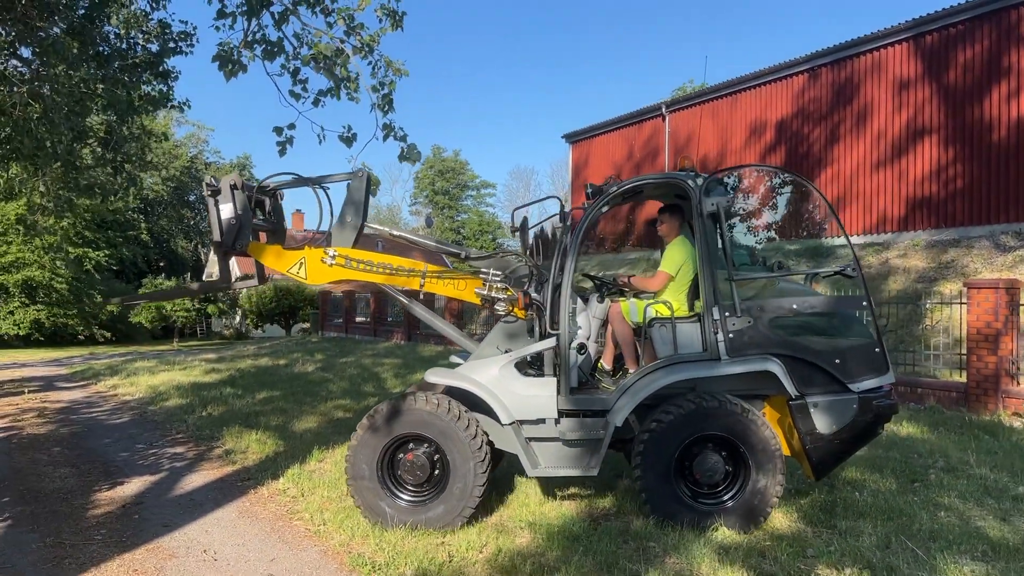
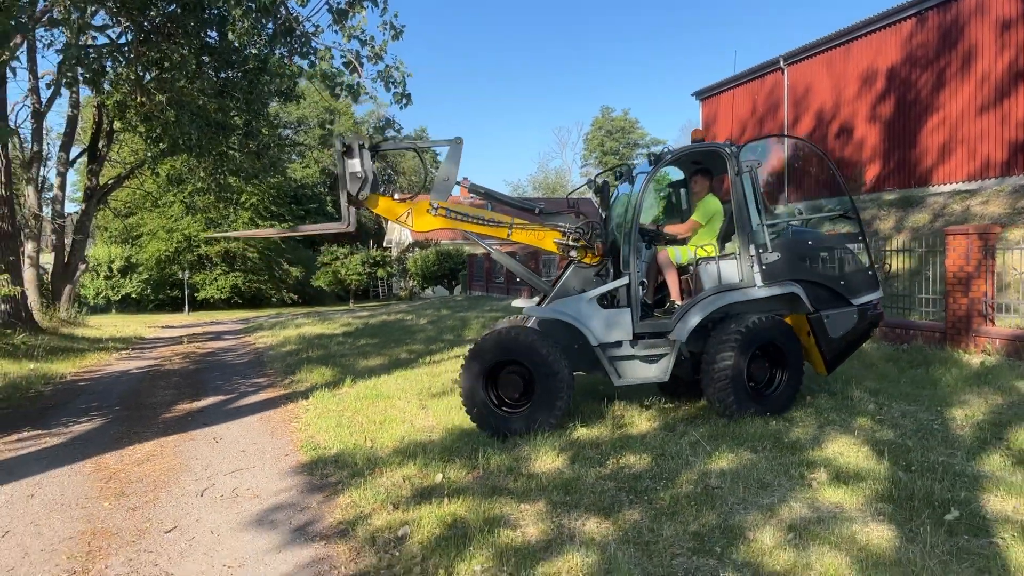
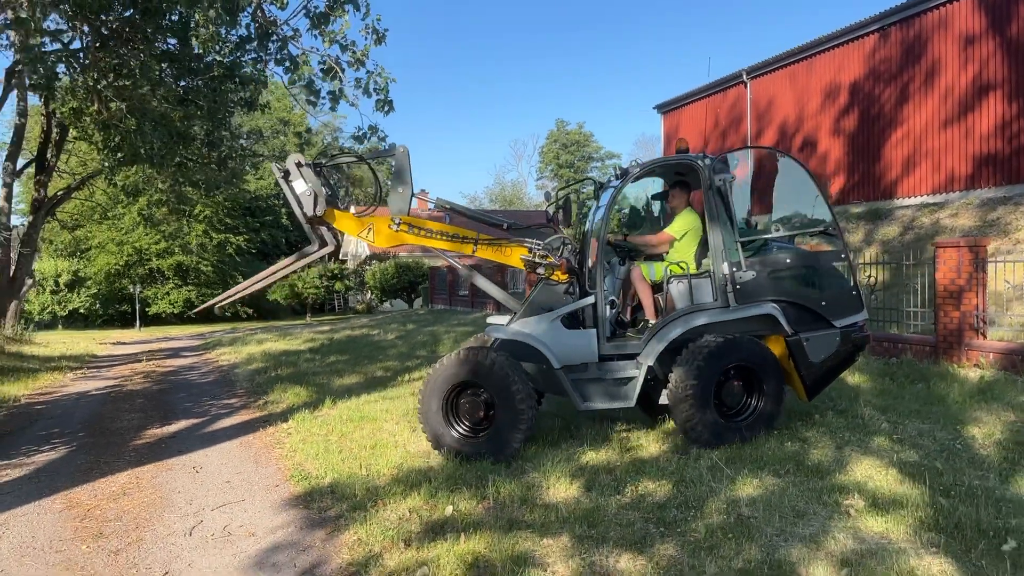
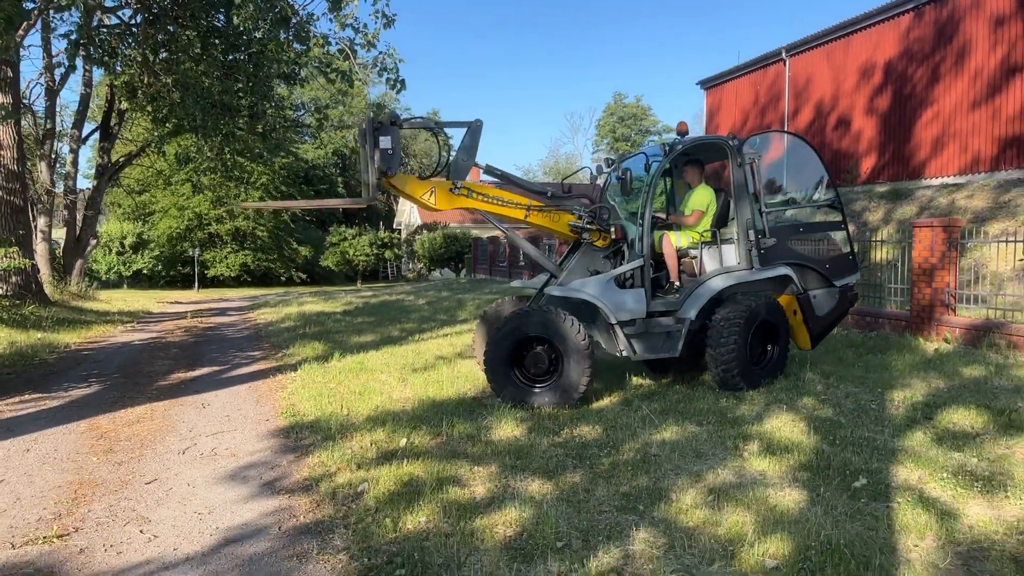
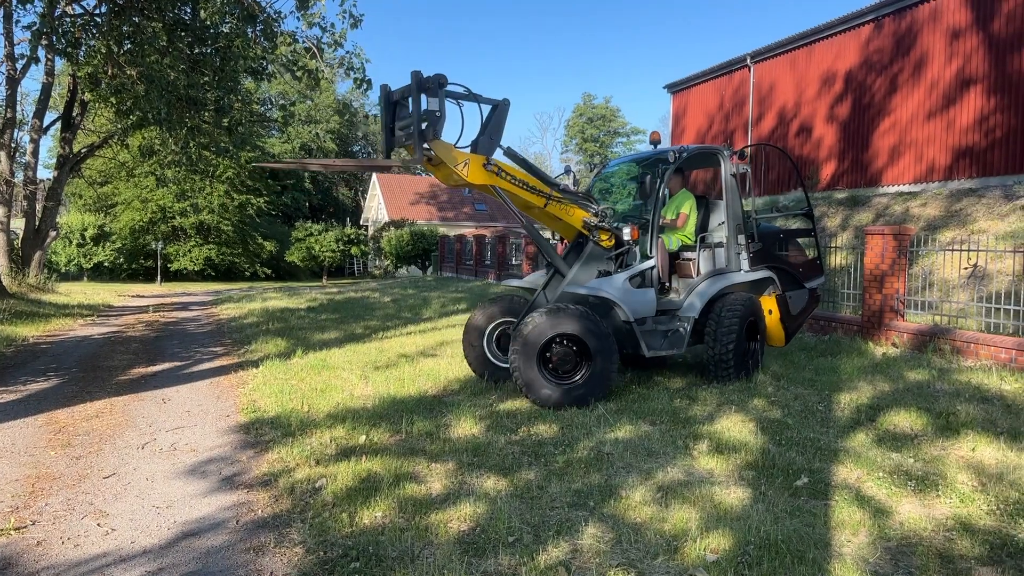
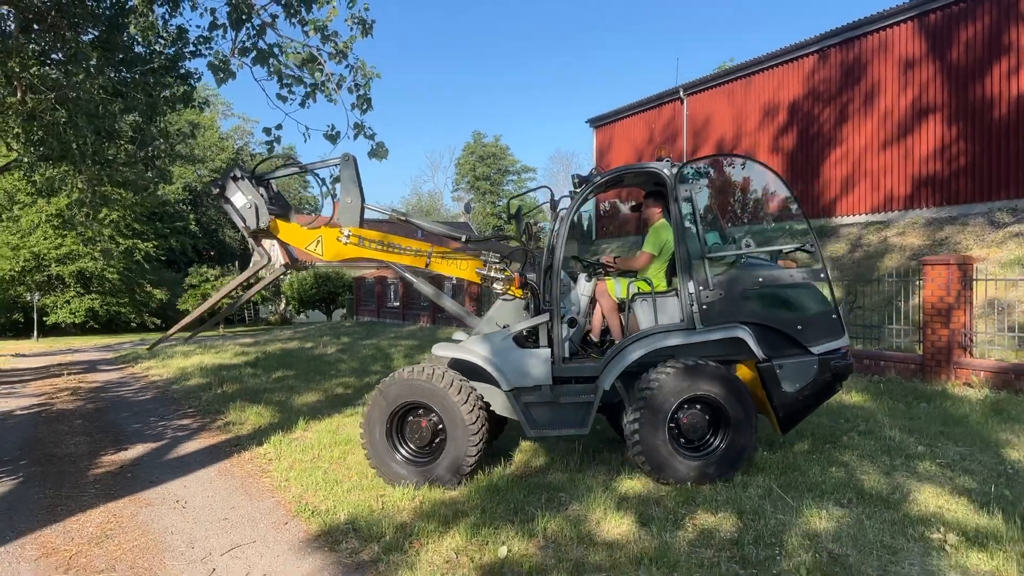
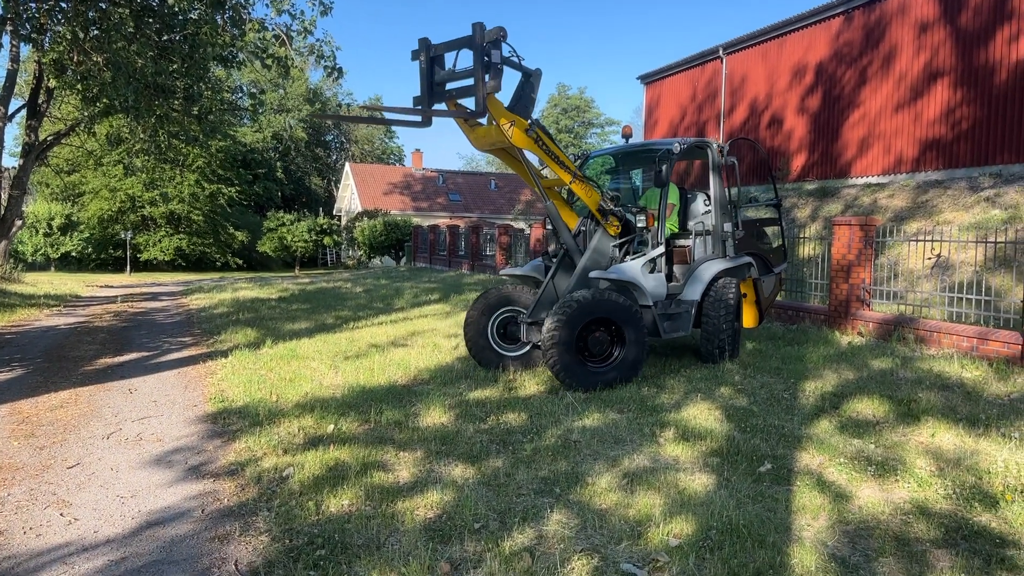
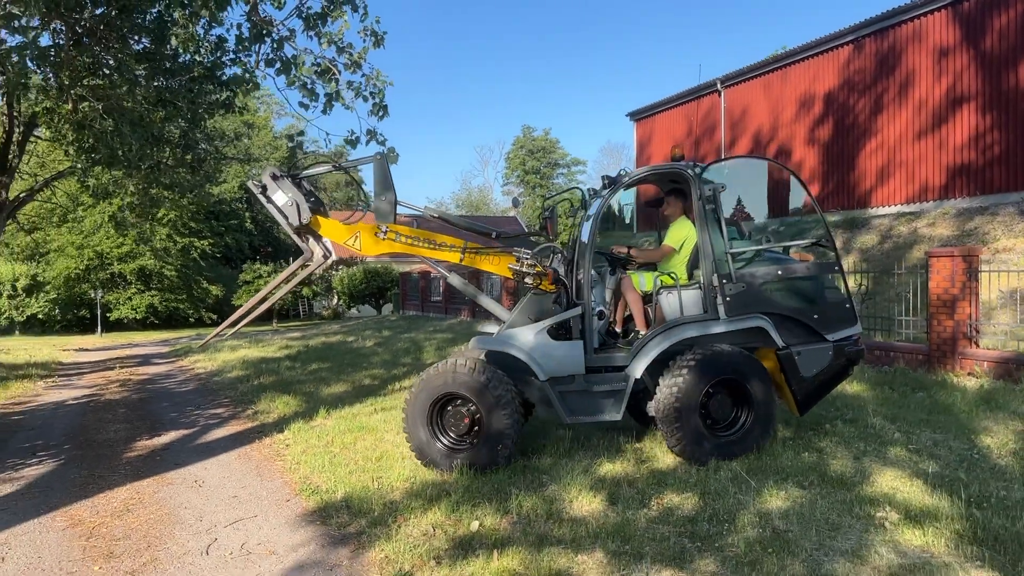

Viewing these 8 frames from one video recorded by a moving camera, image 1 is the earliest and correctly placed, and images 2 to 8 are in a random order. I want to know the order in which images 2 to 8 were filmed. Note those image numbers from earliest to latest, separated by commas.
6, 8, 3, 2, 4, 5, 7
